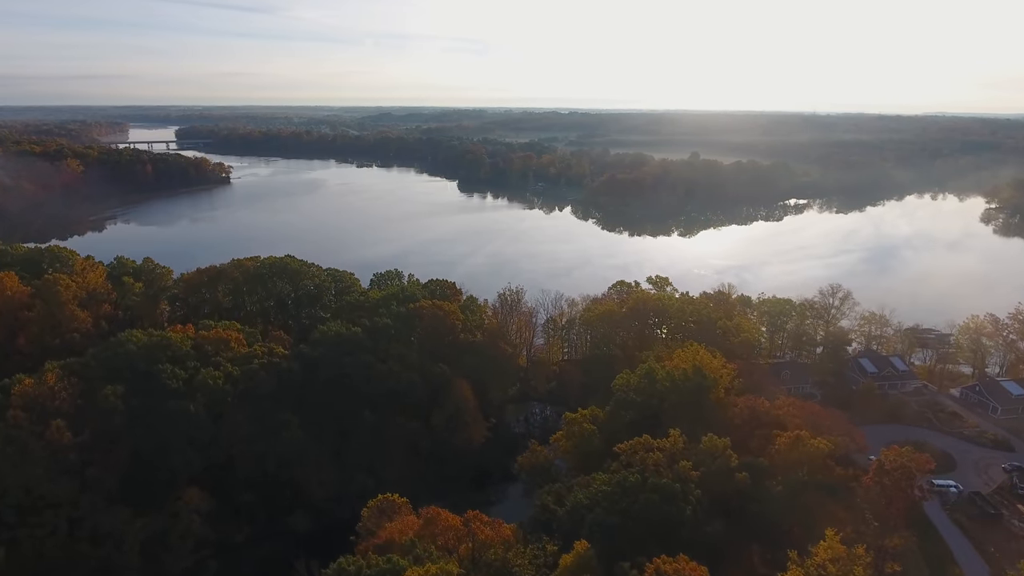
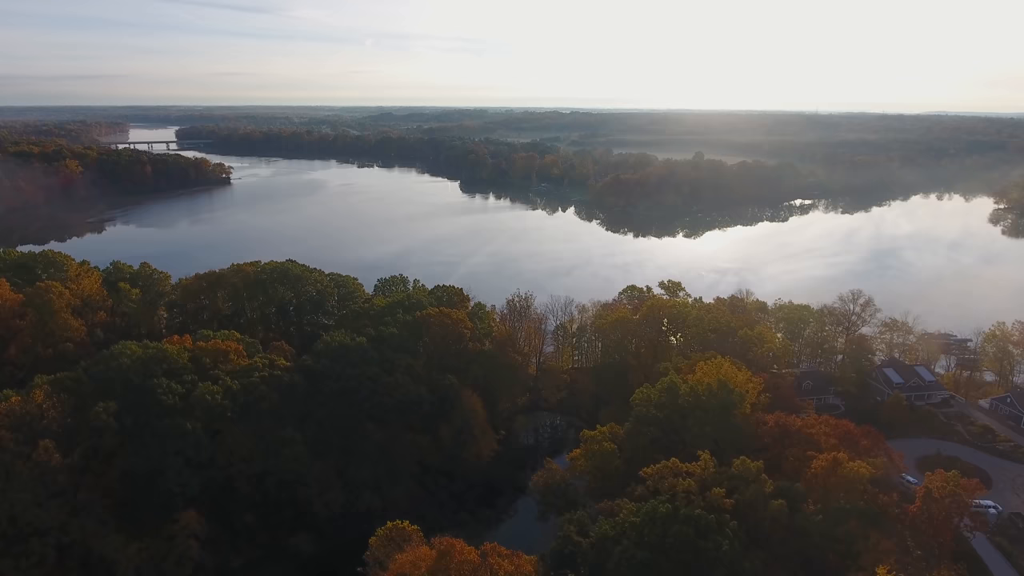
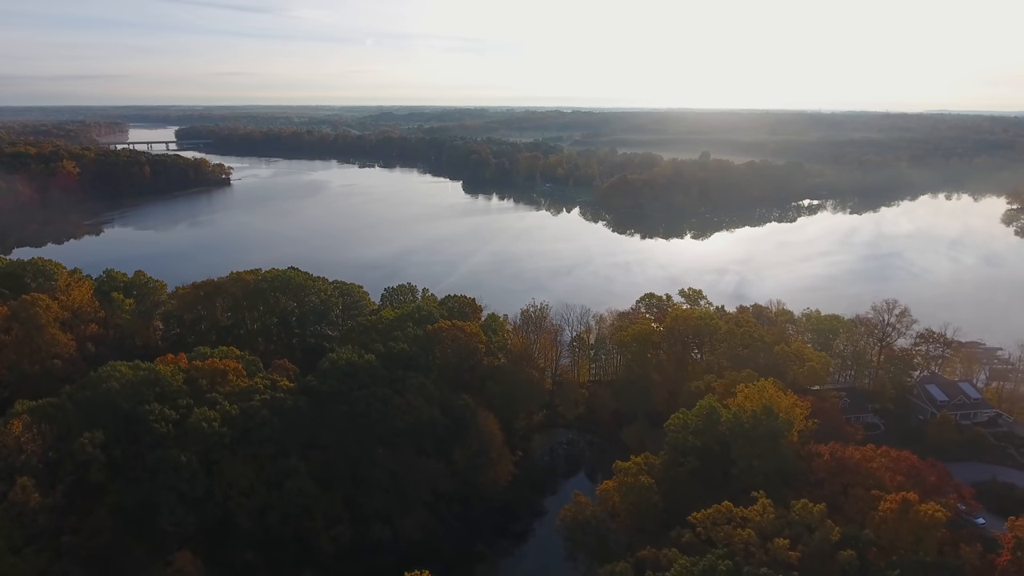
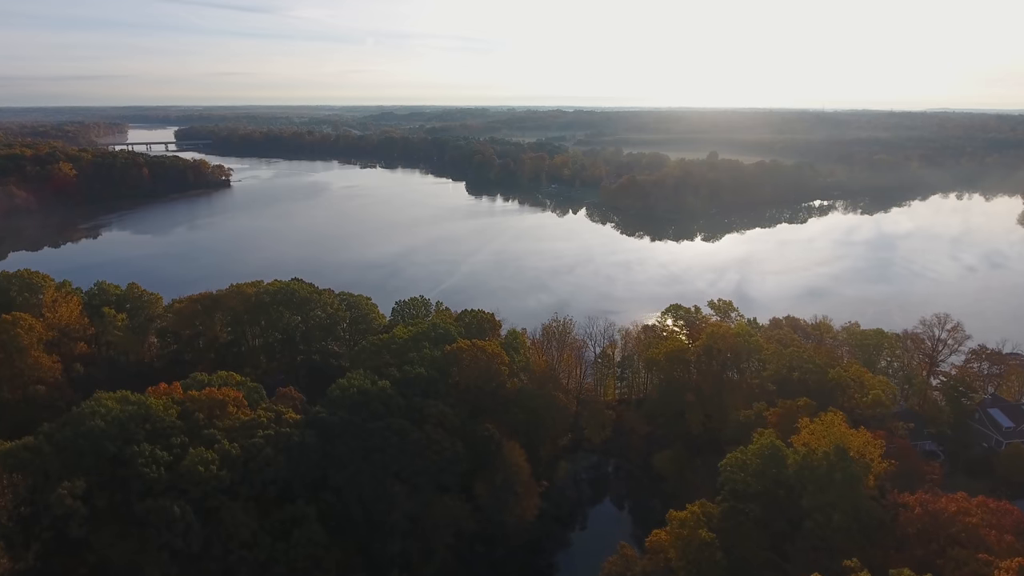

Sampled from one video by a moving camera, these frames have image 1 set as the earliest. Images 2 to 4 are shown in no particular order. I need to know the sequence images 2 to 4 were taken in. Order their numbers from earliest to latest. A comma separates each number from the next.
2, 3, 4
